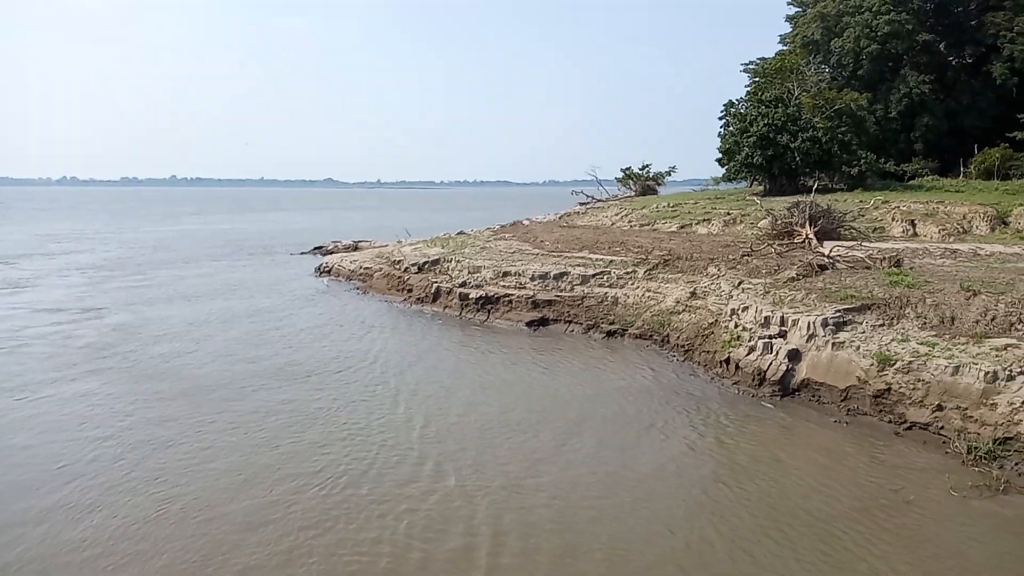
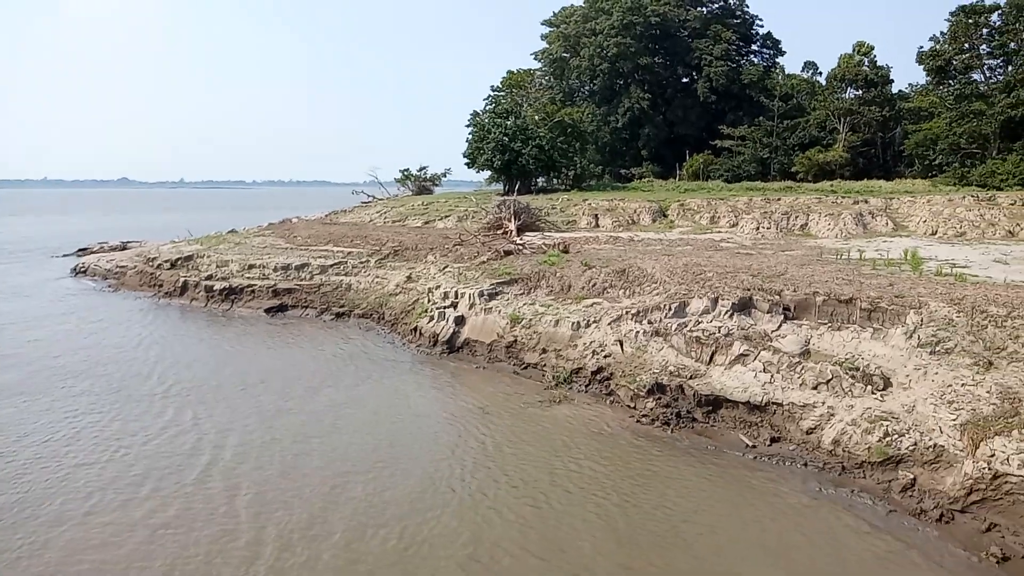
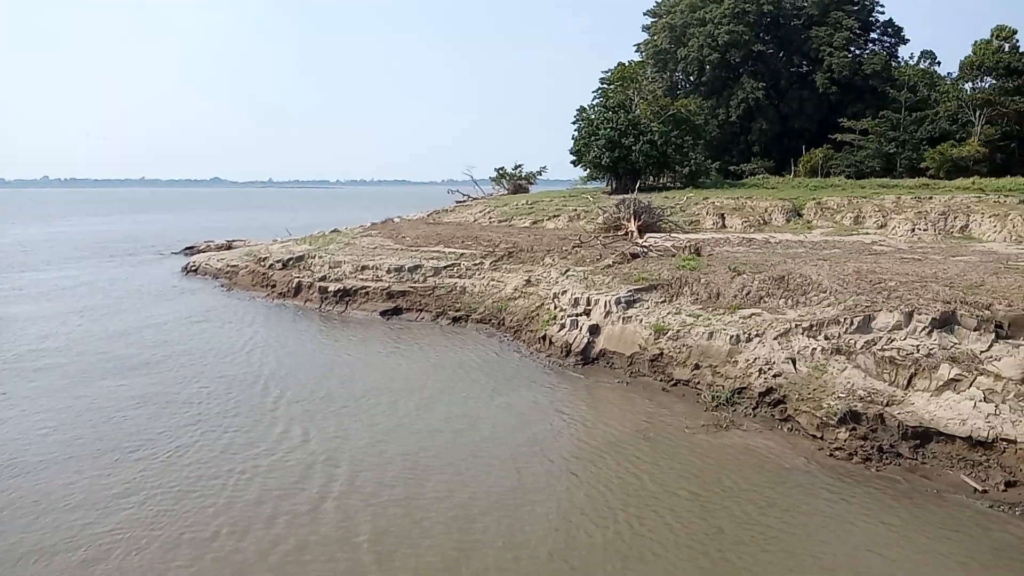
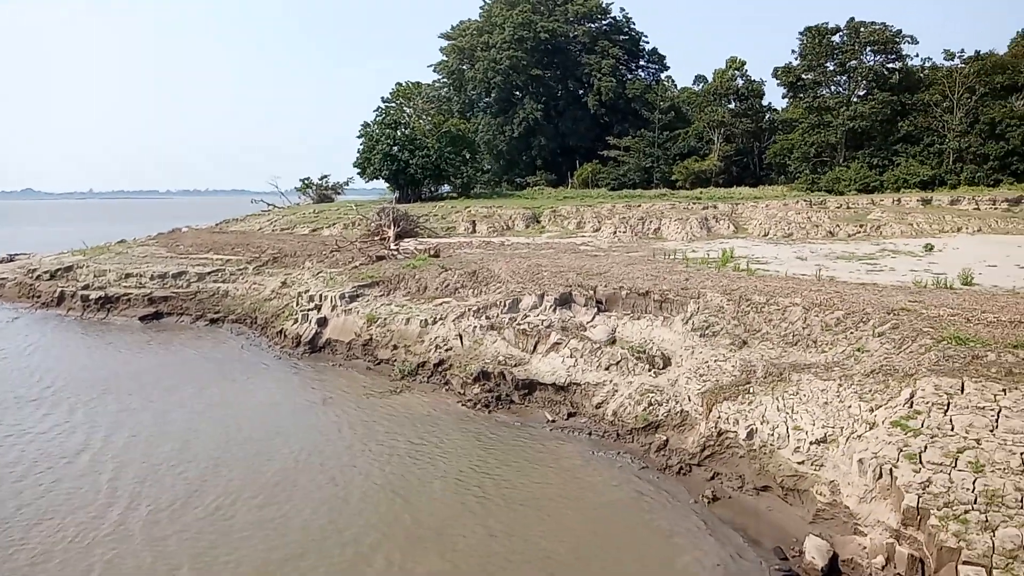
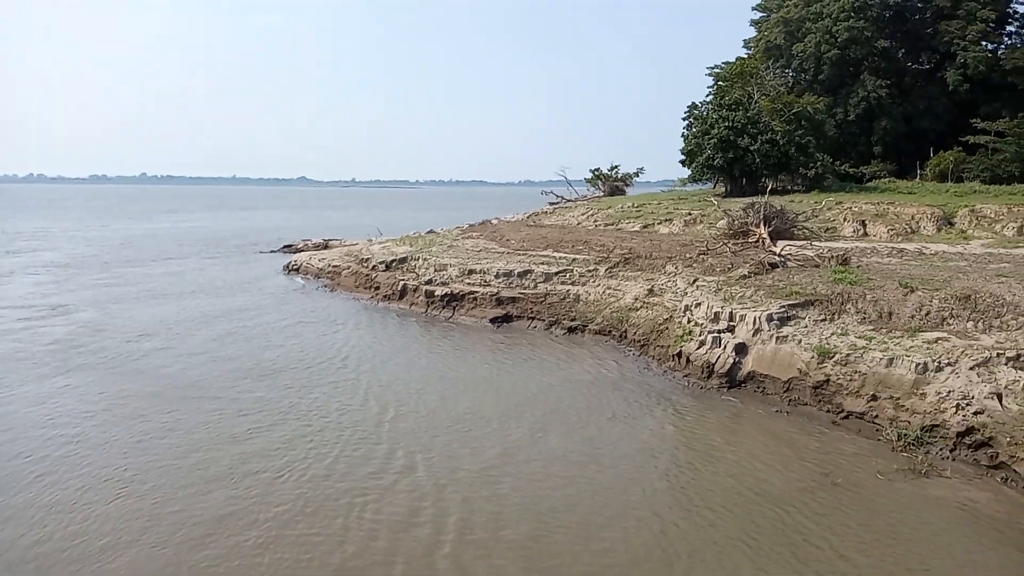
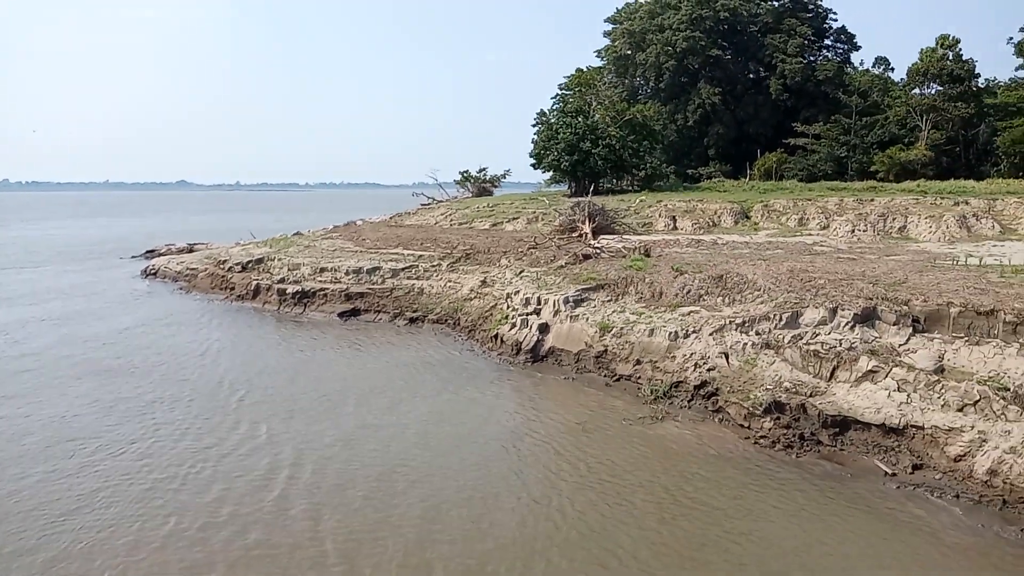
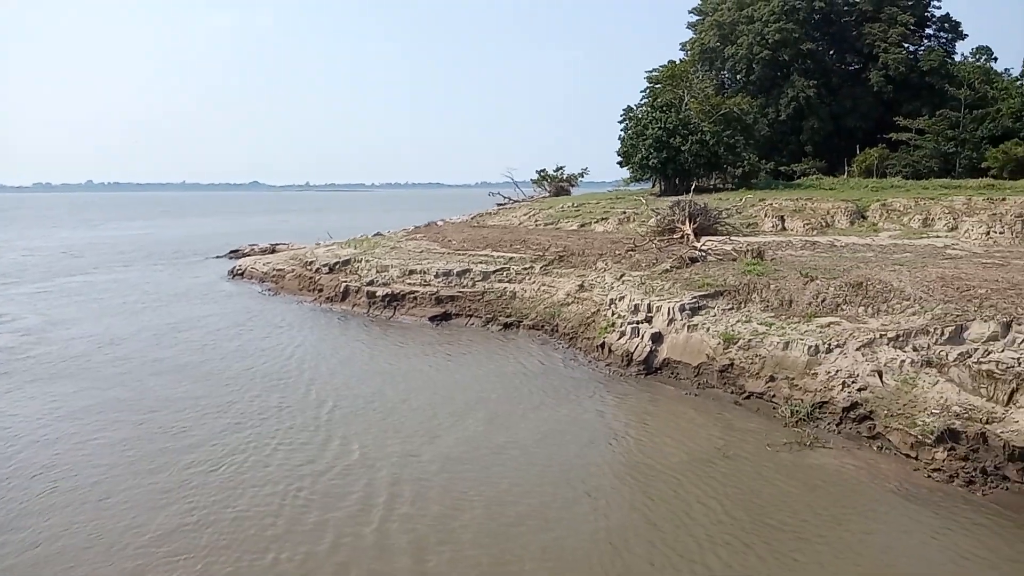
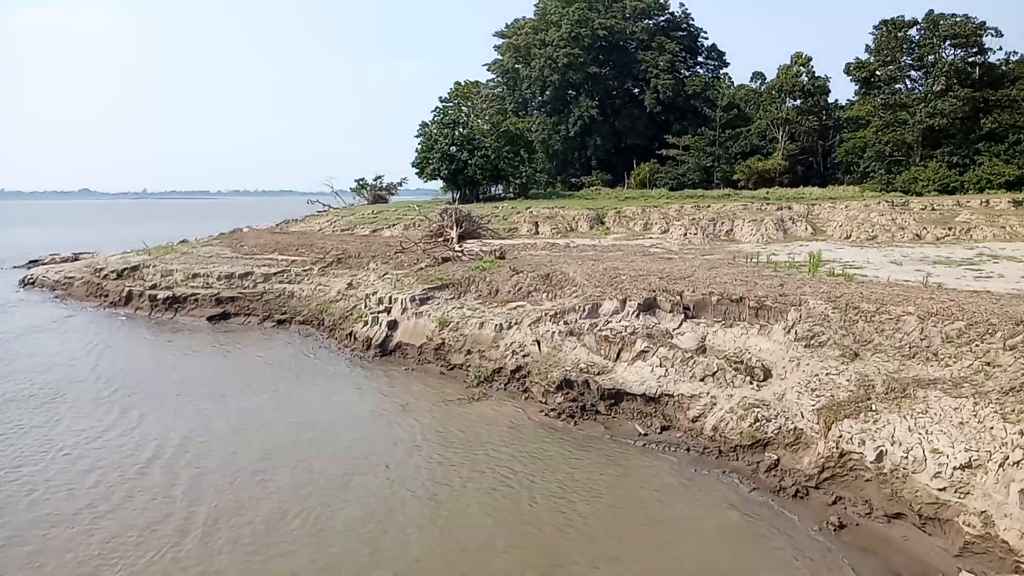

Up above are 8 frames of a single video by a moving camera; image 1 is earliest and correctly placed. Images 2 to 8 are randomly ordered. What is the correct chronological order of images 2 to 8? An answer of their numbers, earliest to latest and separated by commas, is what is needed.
5, 7, 3, 6, 2, 8, 4
